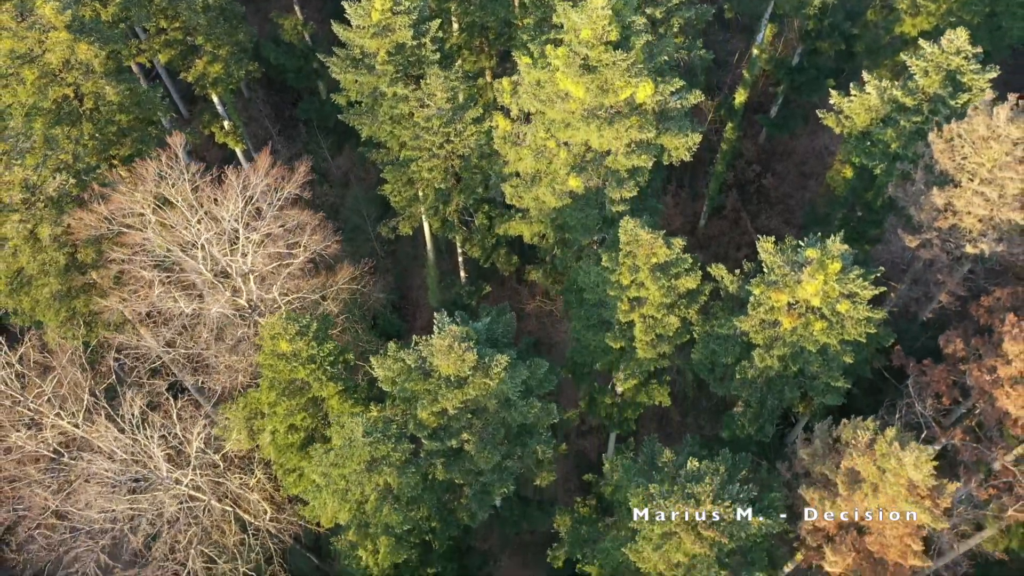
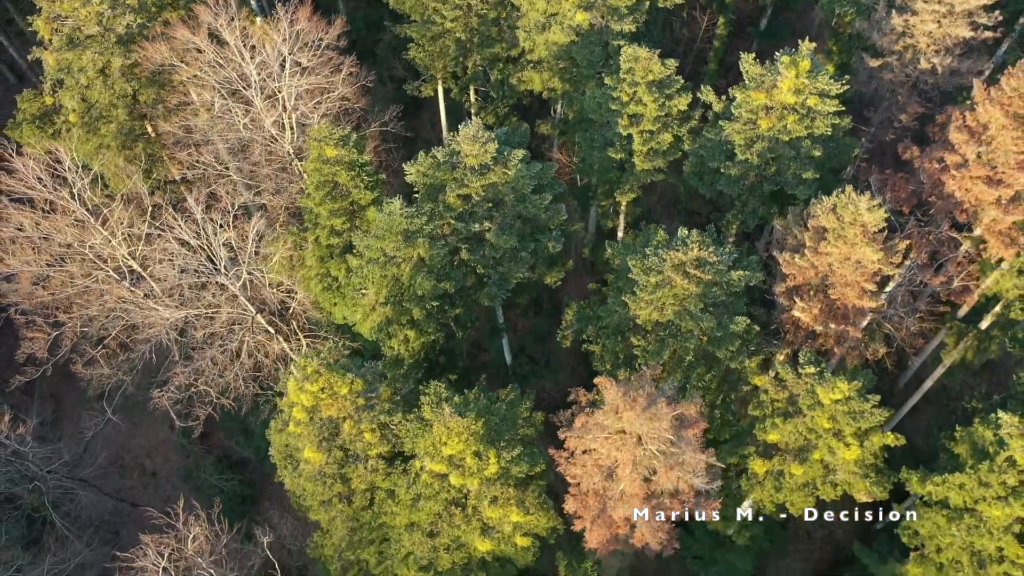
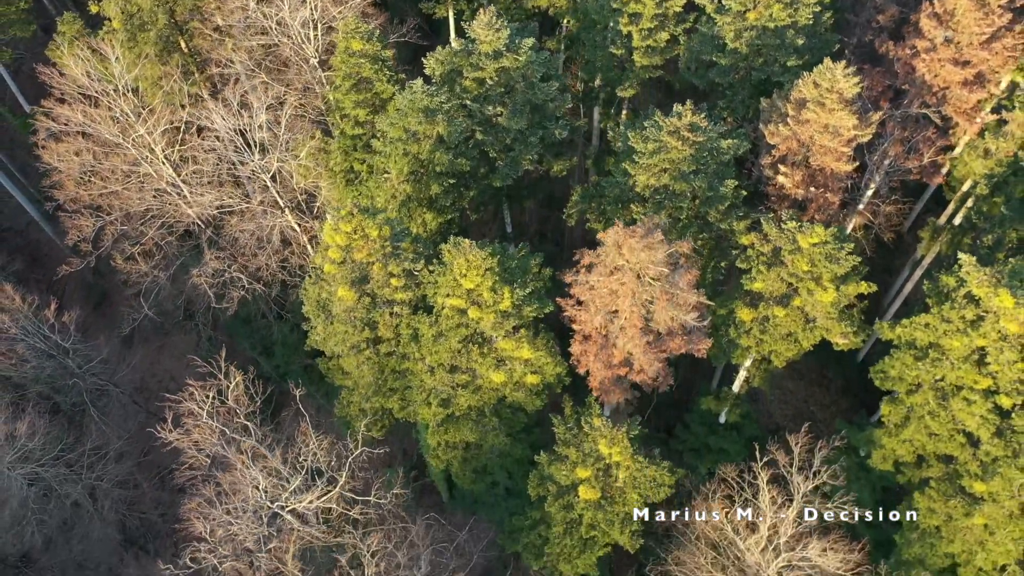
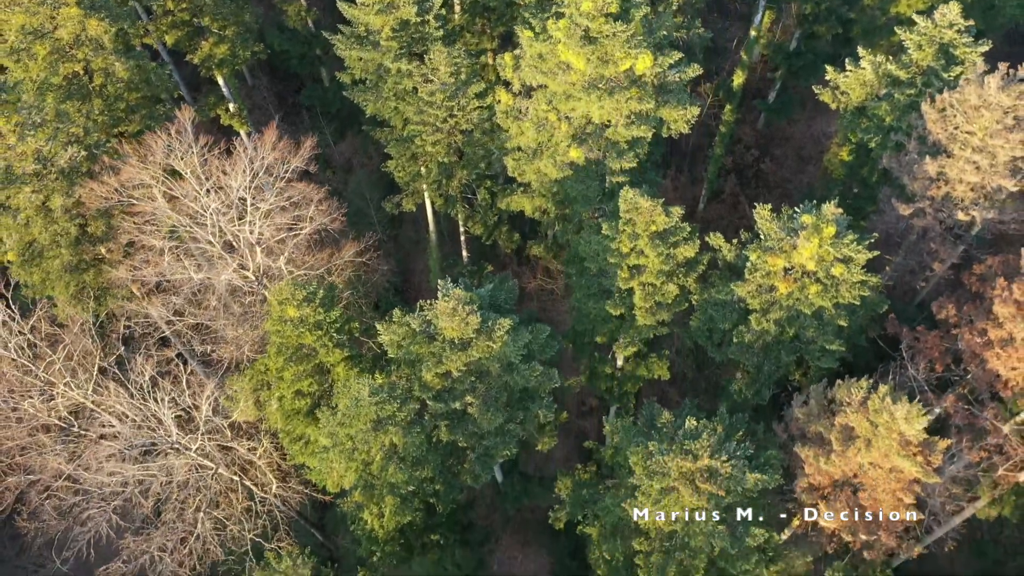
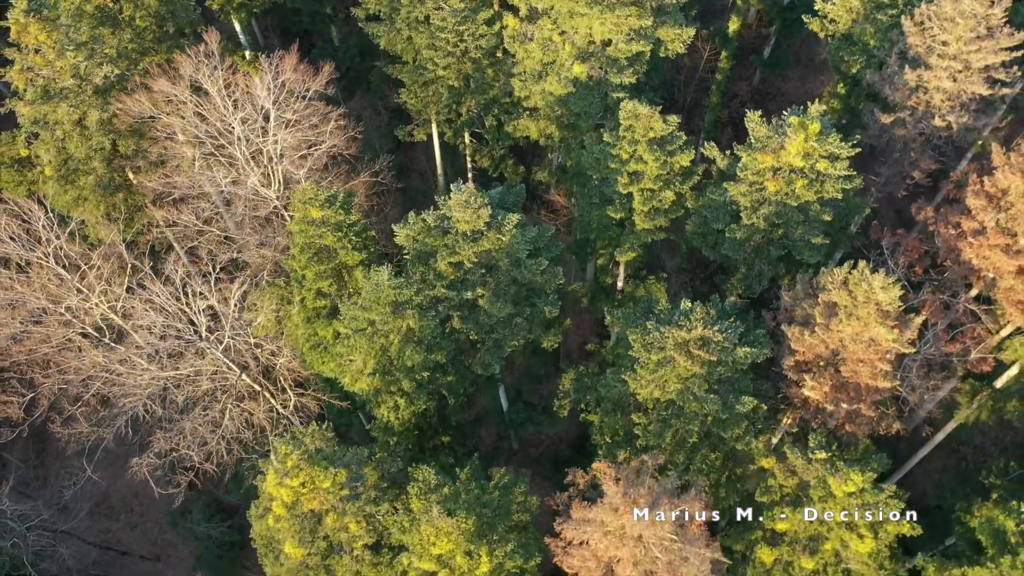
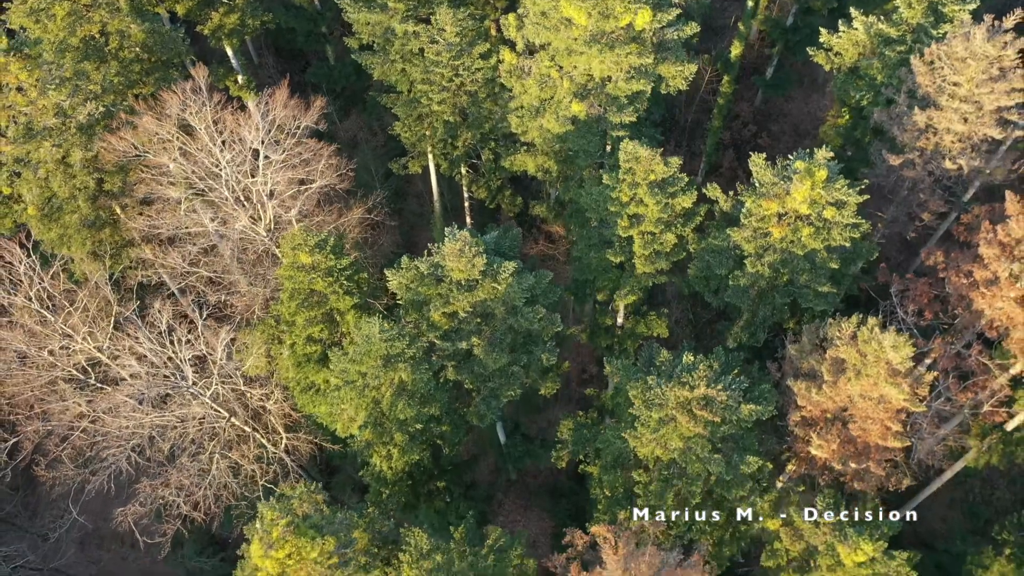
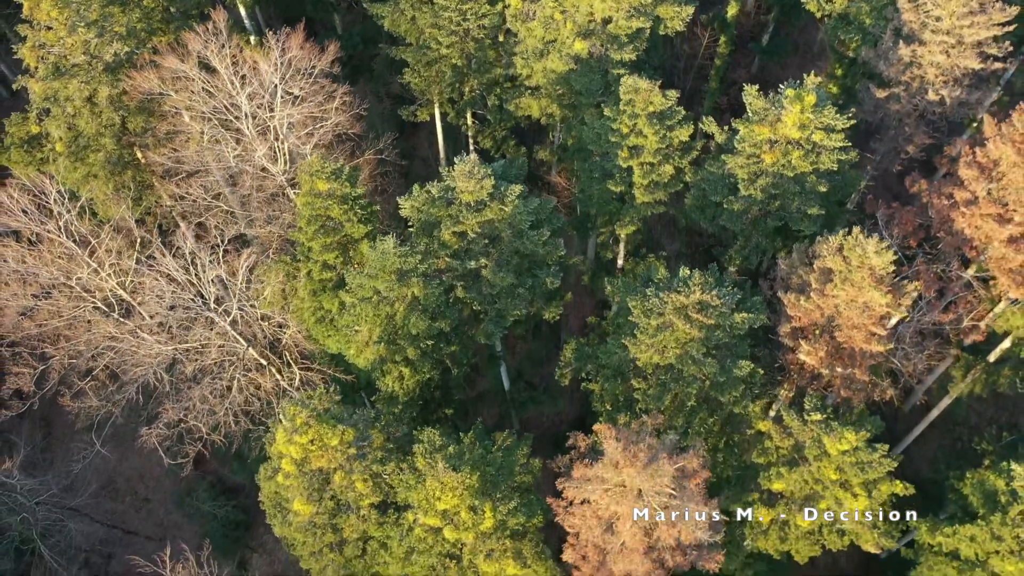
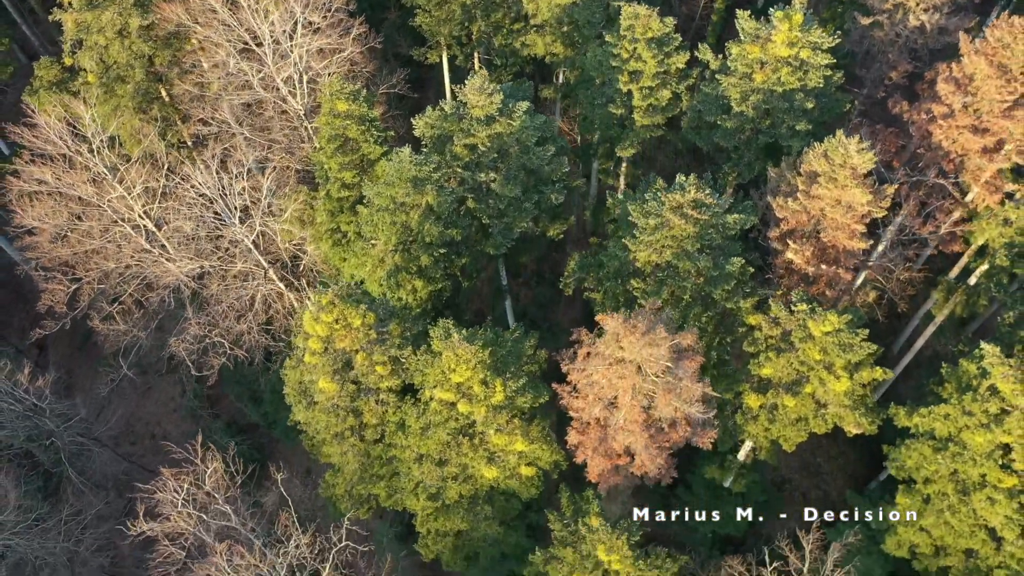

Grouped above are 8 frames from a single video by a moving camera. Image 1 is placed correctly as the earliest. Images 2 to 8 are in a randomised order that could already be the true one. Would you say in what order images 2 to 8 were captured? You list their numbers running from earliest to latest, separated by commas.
4, 6, 5, 7, 2, 8, 3
